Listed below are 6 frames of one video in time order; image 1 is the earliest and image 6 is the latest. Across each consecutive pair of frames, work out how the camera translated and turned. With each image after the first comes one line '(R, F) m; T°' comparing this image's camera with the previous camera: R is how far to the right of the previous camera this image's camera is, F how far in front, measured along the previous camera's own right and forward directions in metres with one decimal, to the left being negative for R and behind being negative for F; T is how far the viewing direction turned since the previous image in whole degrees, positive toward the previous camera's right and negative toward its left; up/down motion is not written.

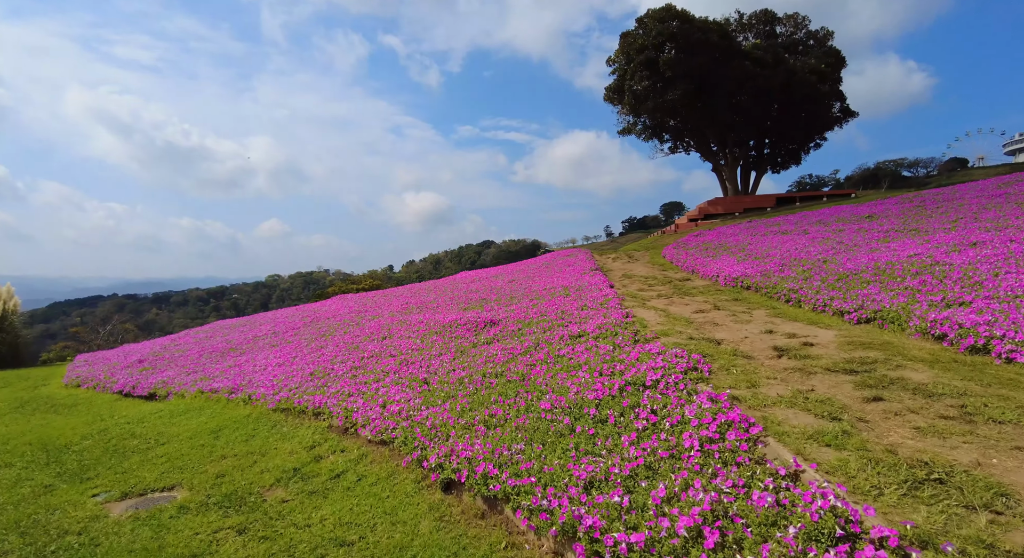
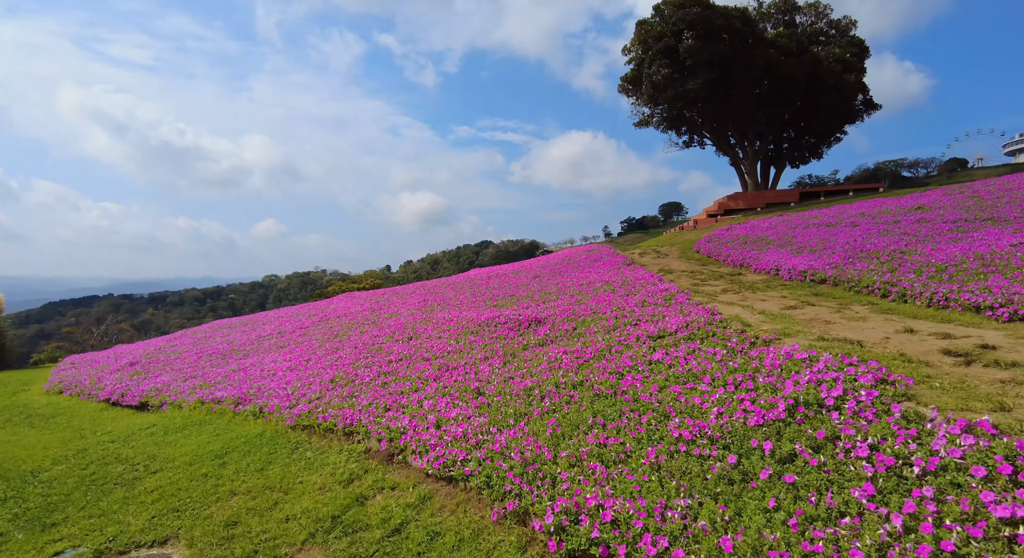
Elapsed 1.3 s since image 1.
(-1.2, +1.8) m; 0°
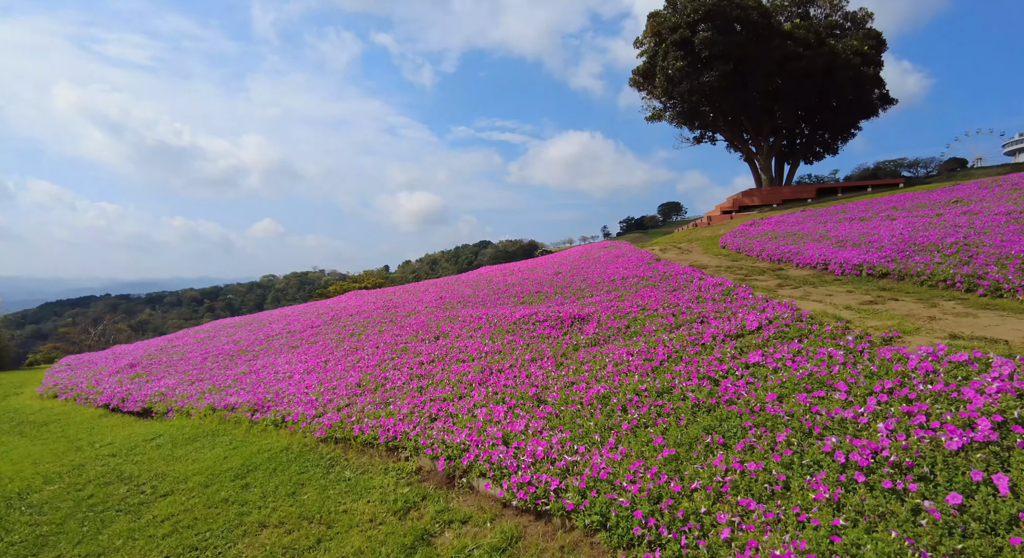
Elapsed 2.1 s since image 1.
(-0.9, +1.1) m; 0°
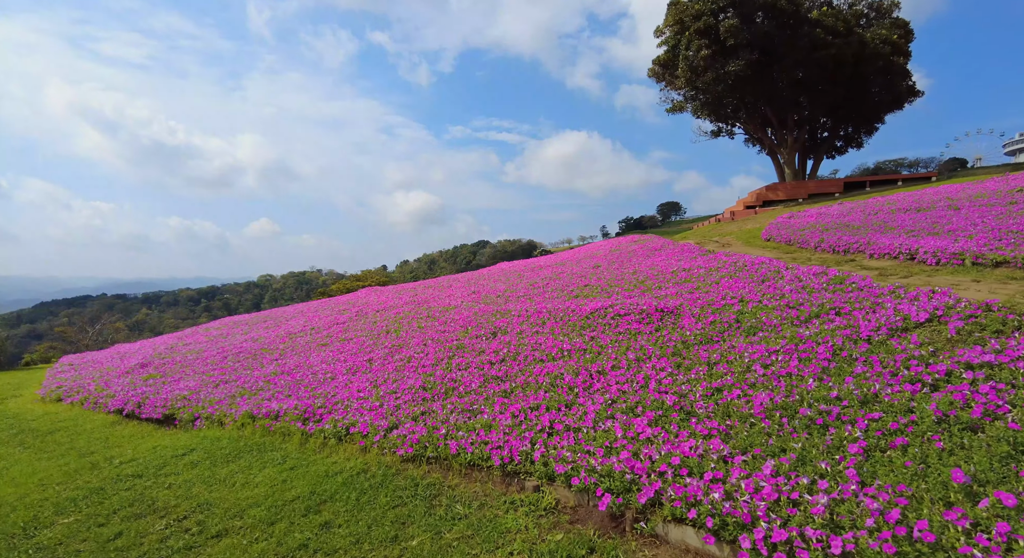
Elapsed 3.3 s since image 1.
(-1.5, +1.4) m; 0°
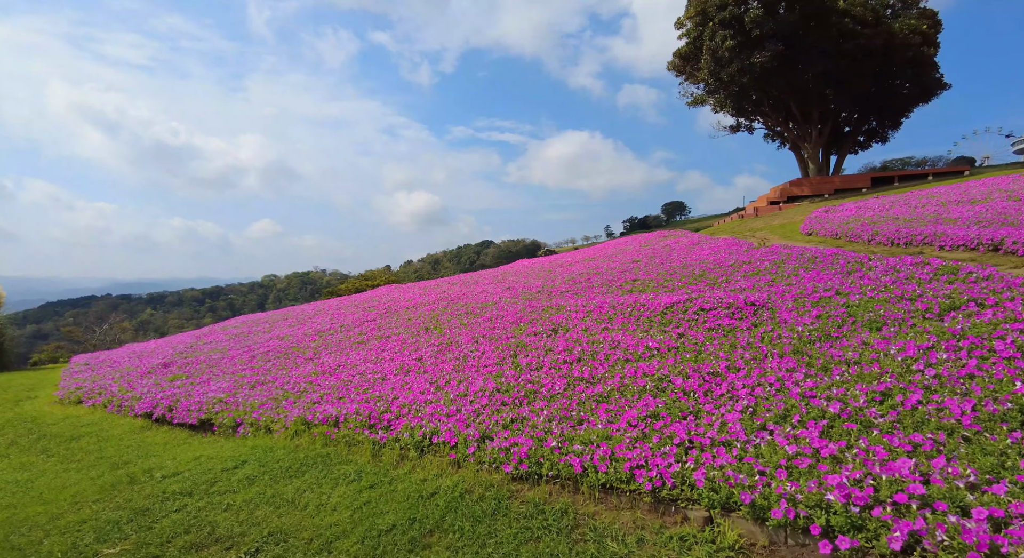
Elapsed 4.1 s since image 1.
(-1.2, +0.9) m; 0°
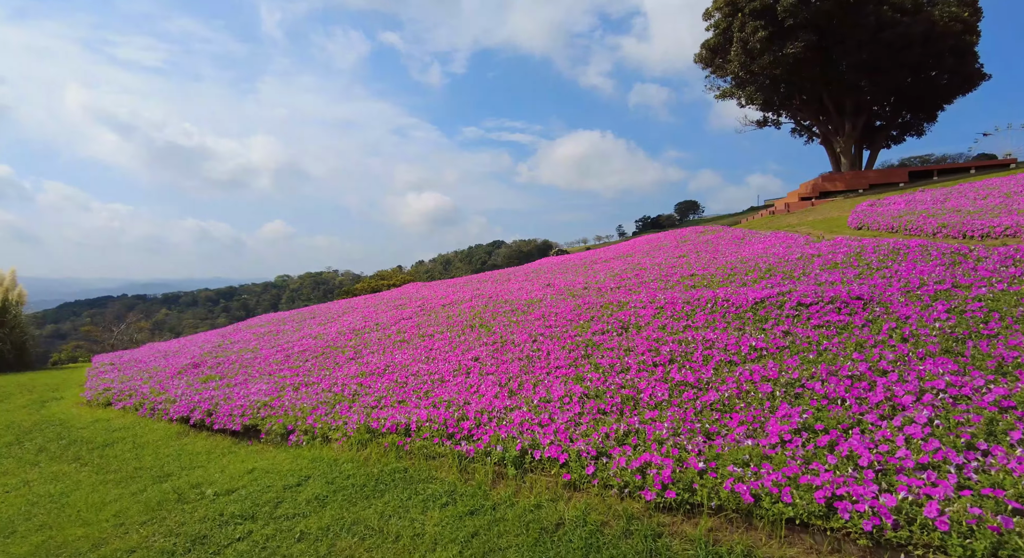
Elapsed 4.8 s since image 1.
(-1.0, +0.8) m; -1°
